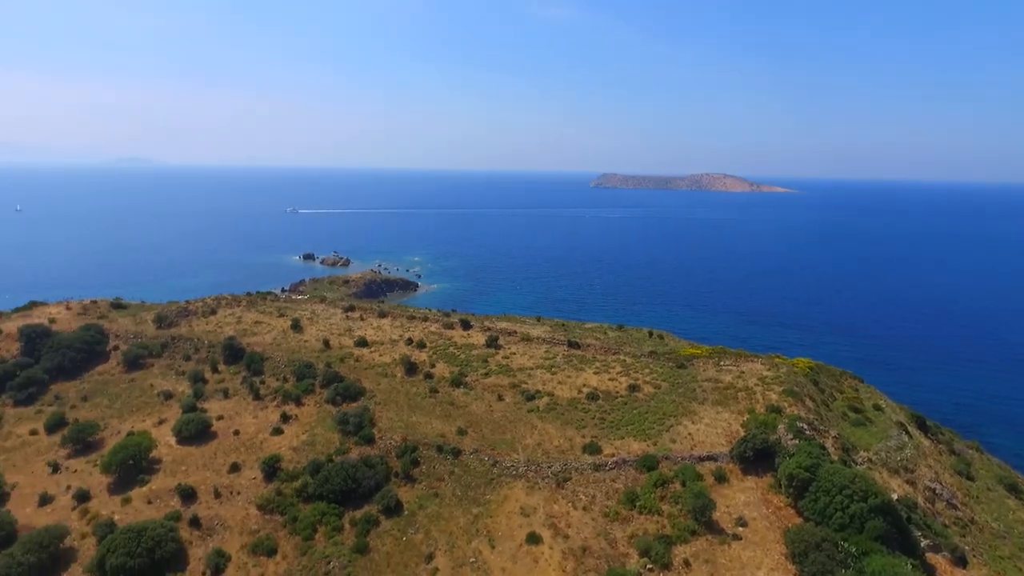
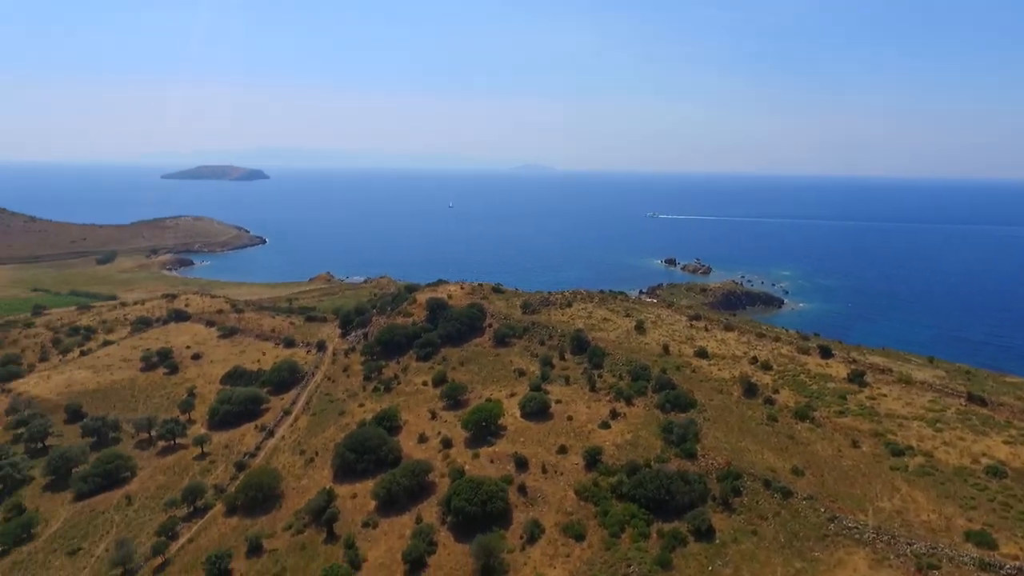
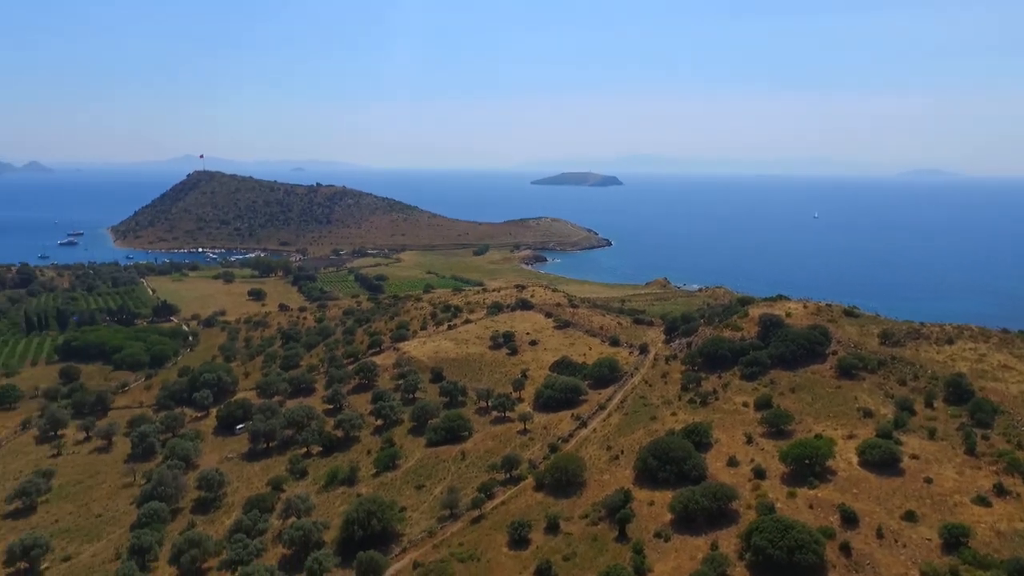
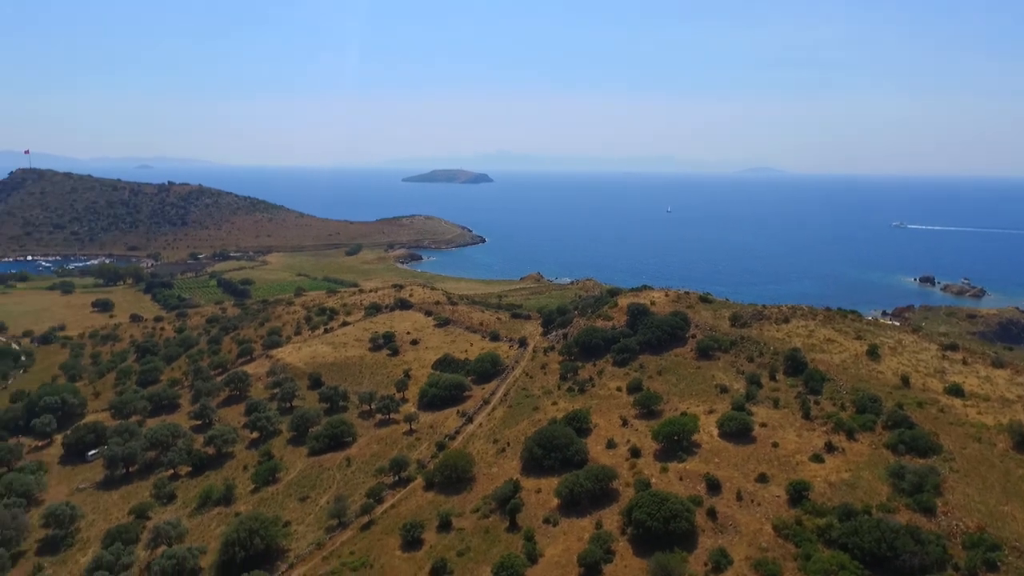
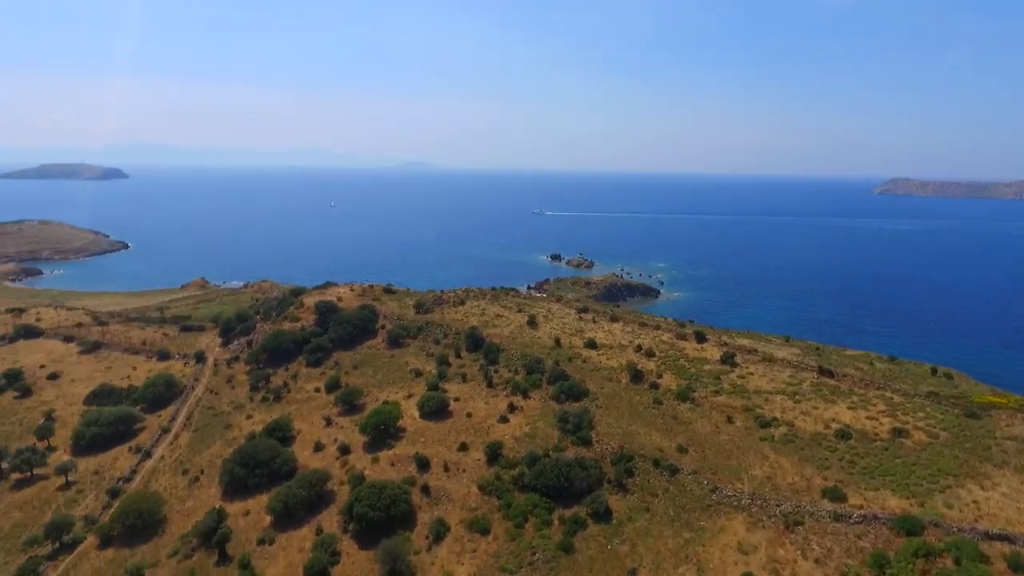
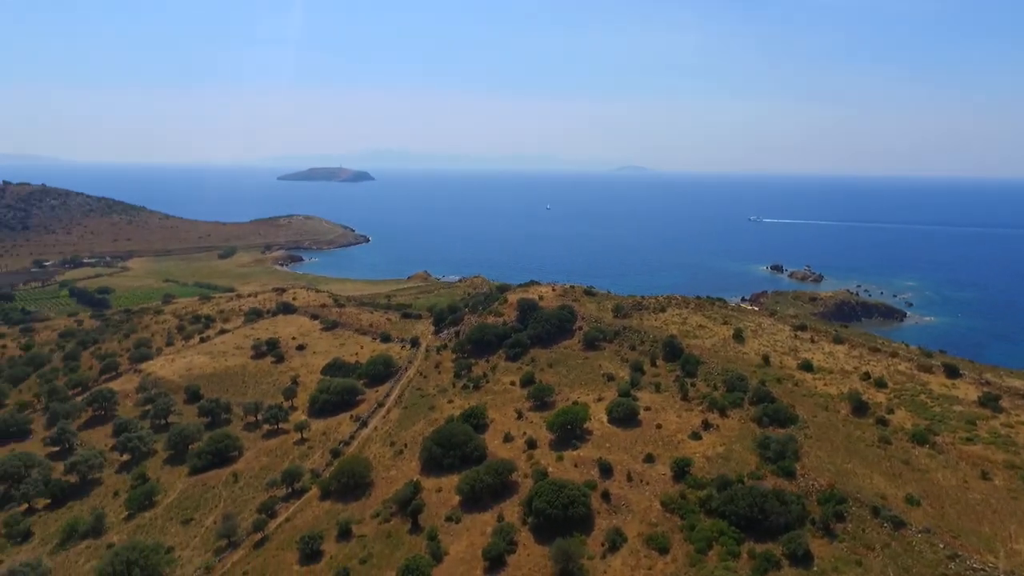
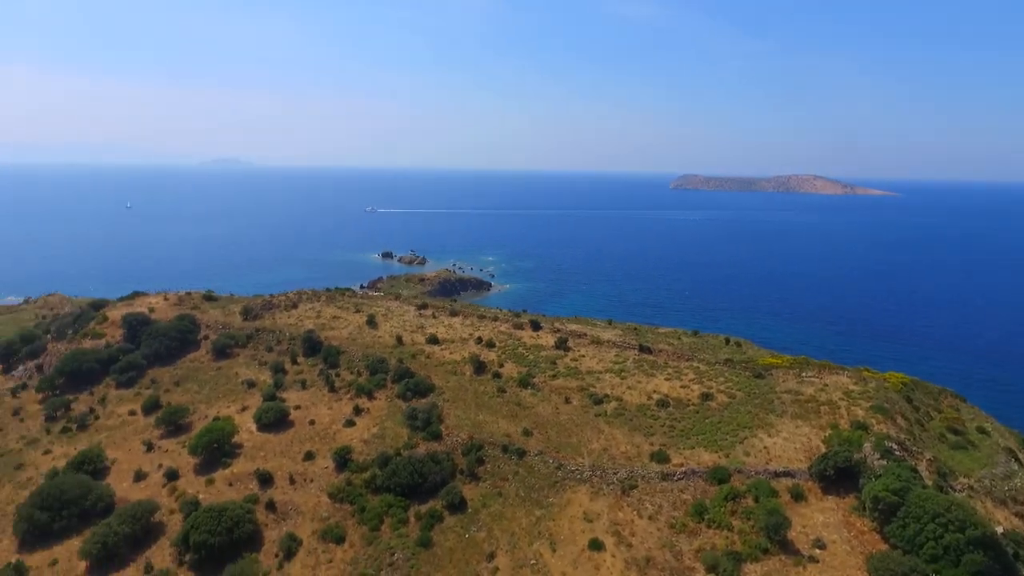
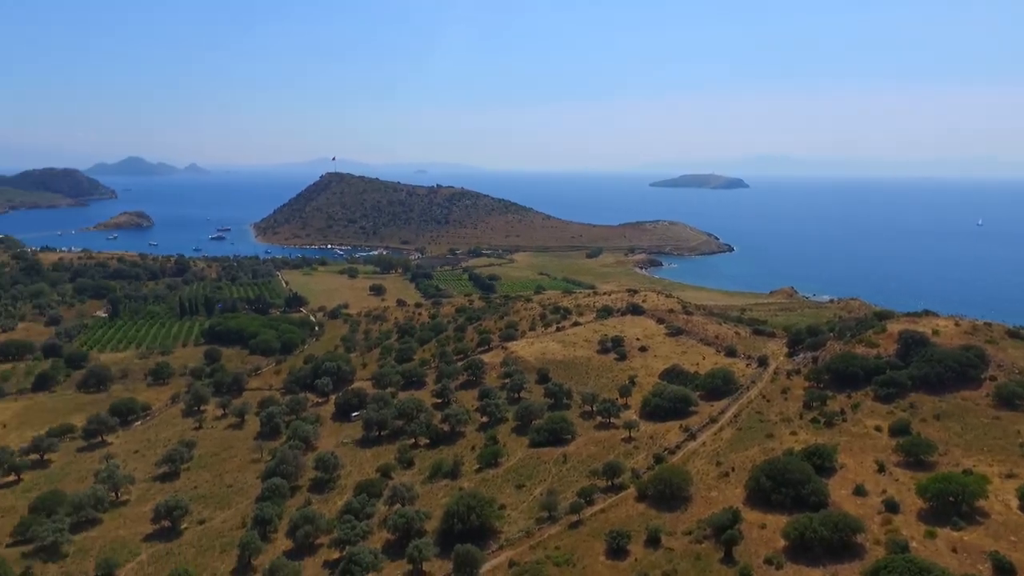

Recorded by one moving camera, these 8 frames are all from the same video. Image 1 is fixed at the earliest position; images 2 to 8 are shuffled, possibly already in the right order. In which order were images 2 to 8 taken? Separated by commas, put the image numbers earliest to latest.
7, 5, 2, 6, 4, 3, 8
